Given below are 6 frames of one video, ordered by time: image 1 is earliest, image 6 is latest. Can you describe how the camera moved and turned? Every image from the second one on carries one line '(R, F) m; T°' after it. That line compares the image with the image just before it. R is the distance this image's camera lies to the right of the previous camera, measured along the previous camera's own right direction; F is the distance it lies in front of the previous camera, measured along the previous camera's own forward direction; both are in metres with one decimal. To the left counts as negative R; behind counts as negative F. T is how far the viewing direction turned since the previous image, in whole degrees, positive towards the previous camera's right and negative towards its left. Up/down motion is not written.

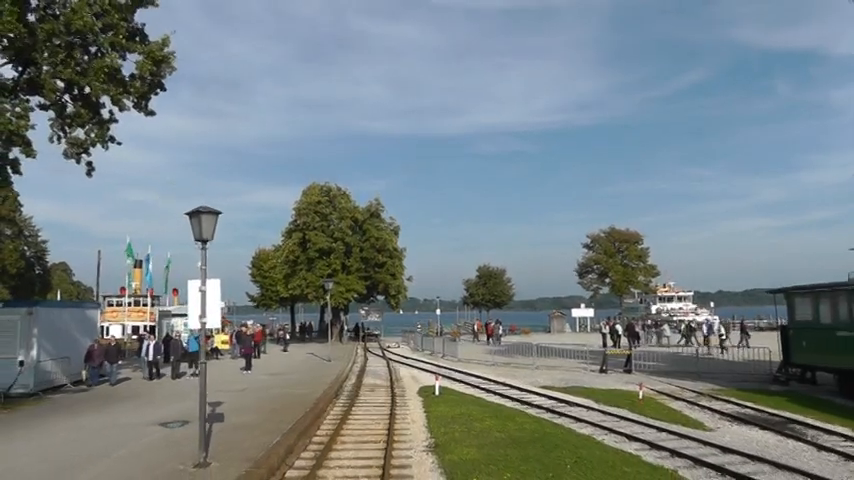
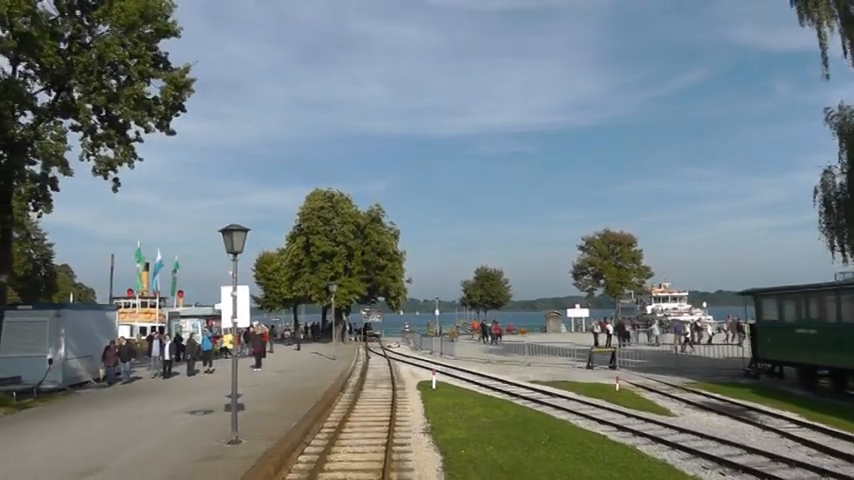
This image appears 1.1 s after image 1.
(+0.1, -2.4) m; 0°
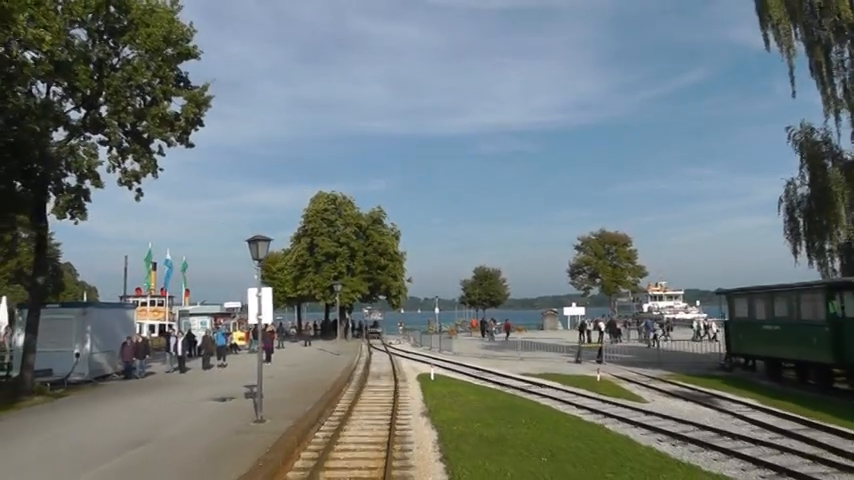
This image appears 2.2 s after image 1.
(+0.1, -2.4) m; 0°
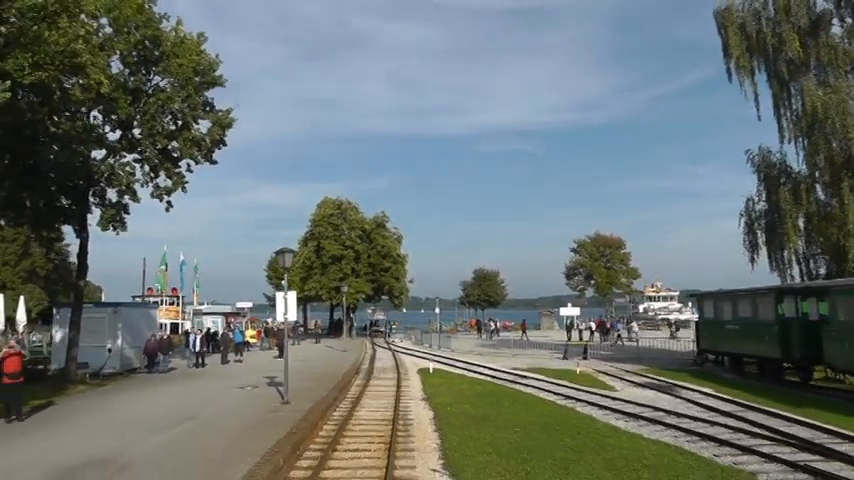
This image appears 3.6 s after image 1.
(+0.1, -3.4) m; 0°
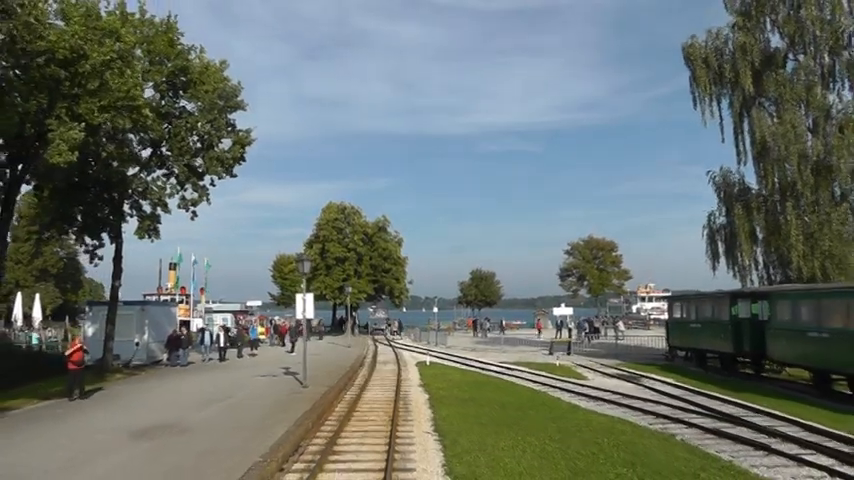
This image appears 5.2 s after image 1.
(+0.1, -3.8) m; 0°
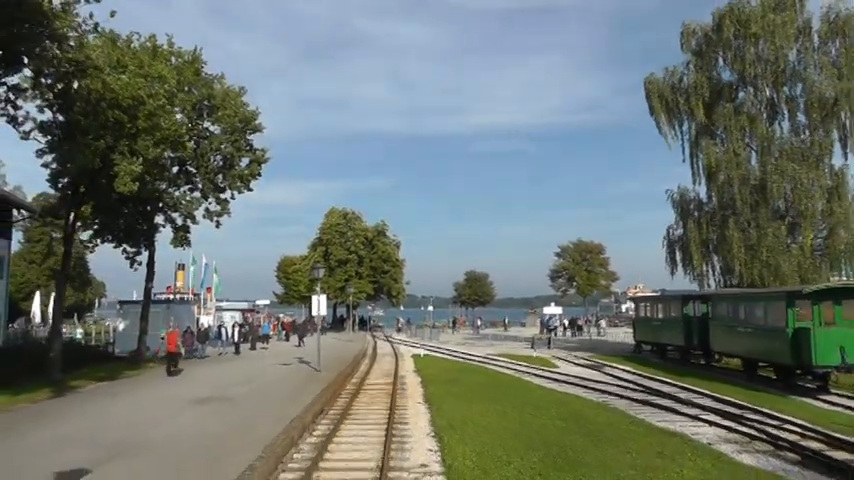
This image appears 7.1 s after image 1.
(+0.1, -4.9) m; 0°
